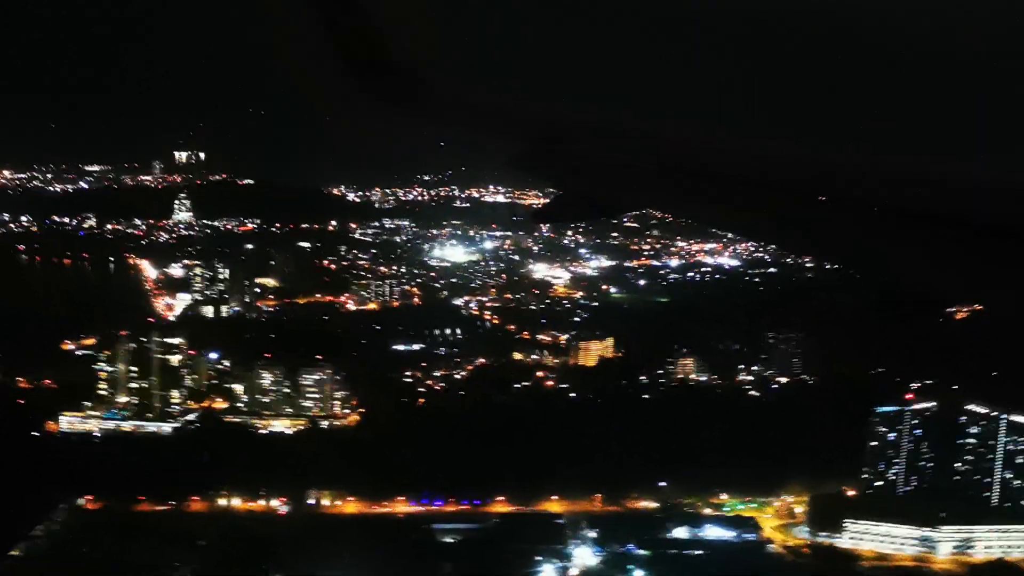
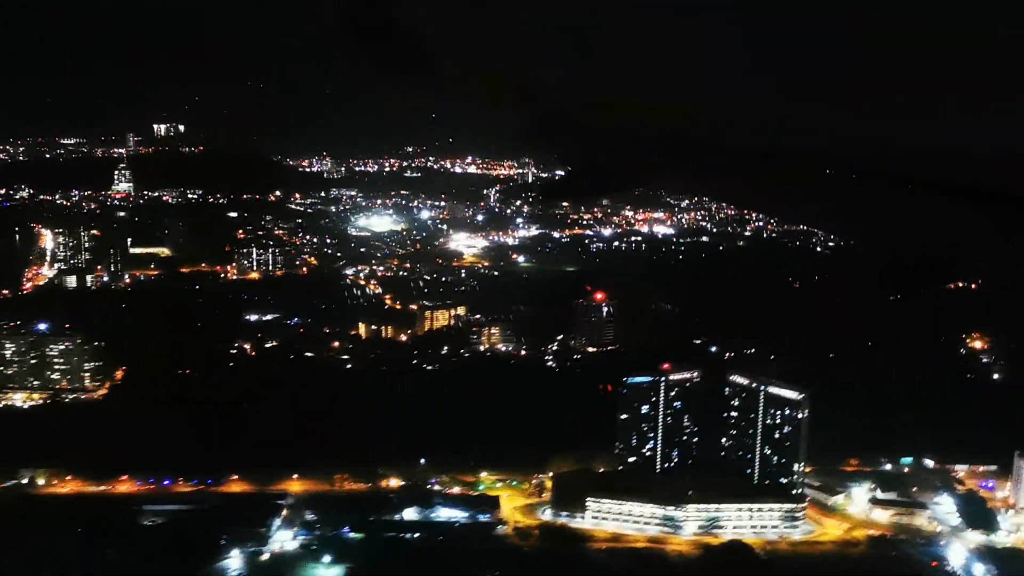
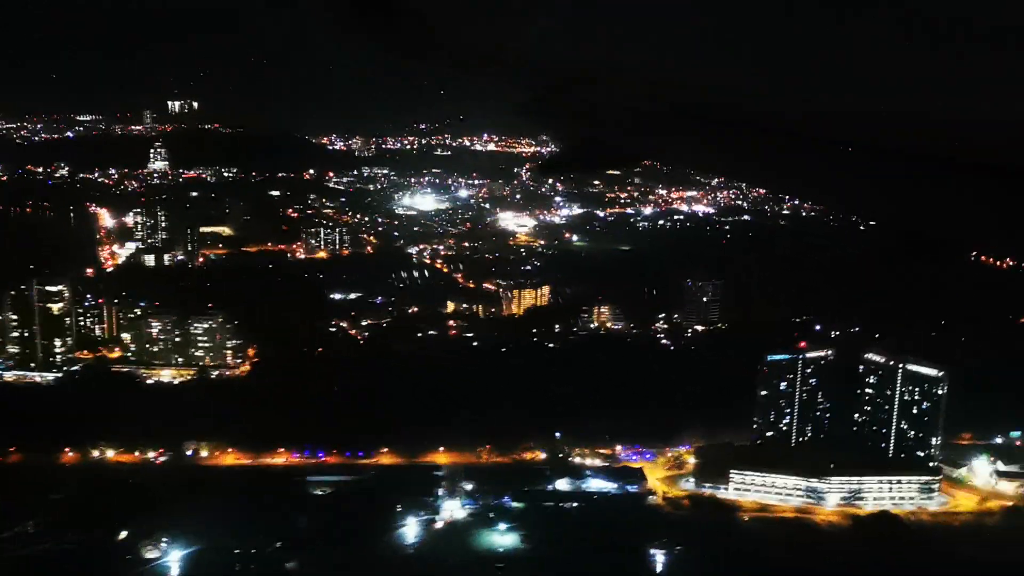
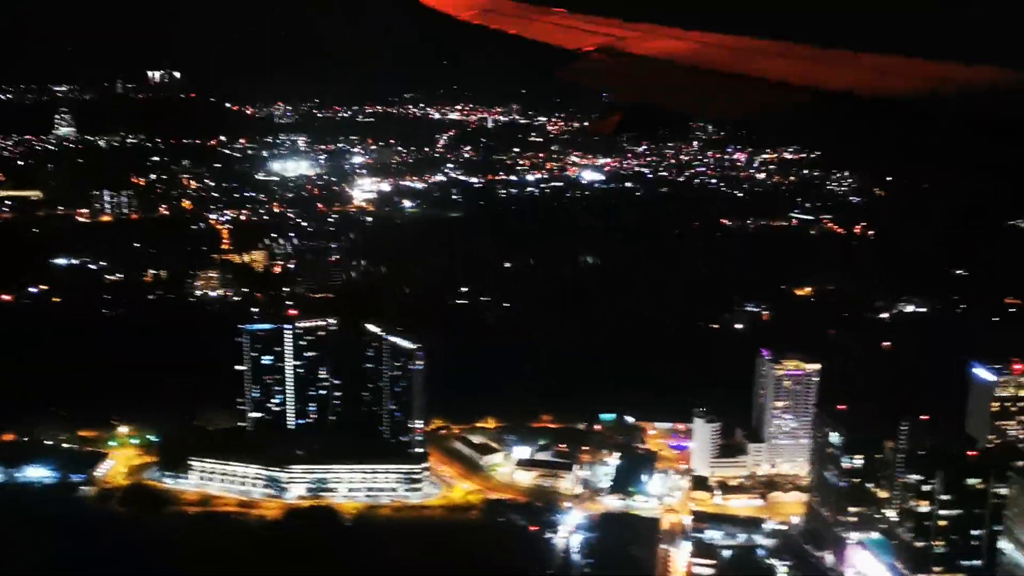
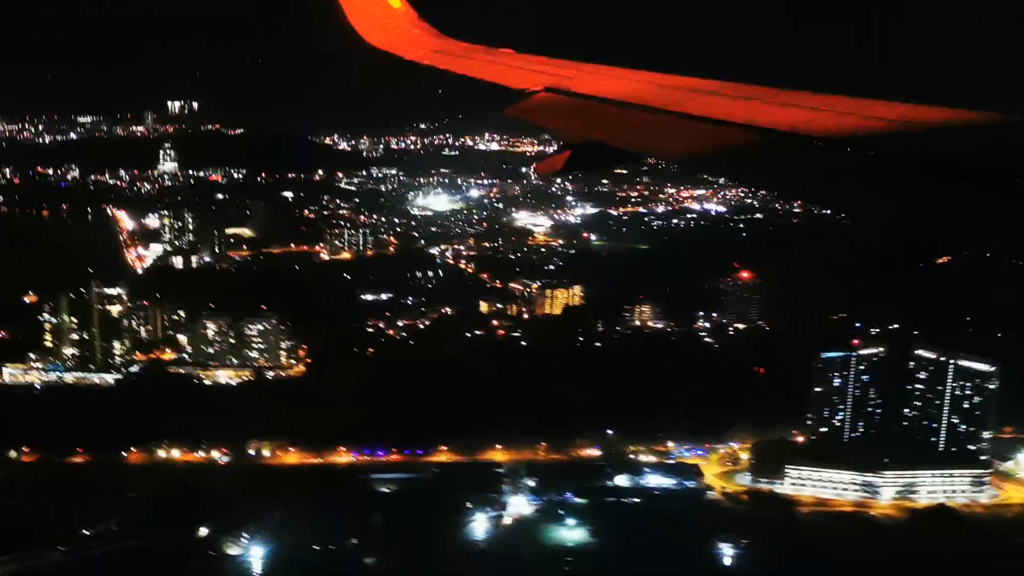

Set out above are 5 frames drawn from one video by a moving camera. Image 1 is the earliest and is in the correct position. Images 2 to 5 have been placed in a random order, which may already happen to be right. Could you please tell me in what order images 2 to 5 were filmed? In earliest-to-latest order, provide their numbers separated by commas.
5, 3, 2, 4
